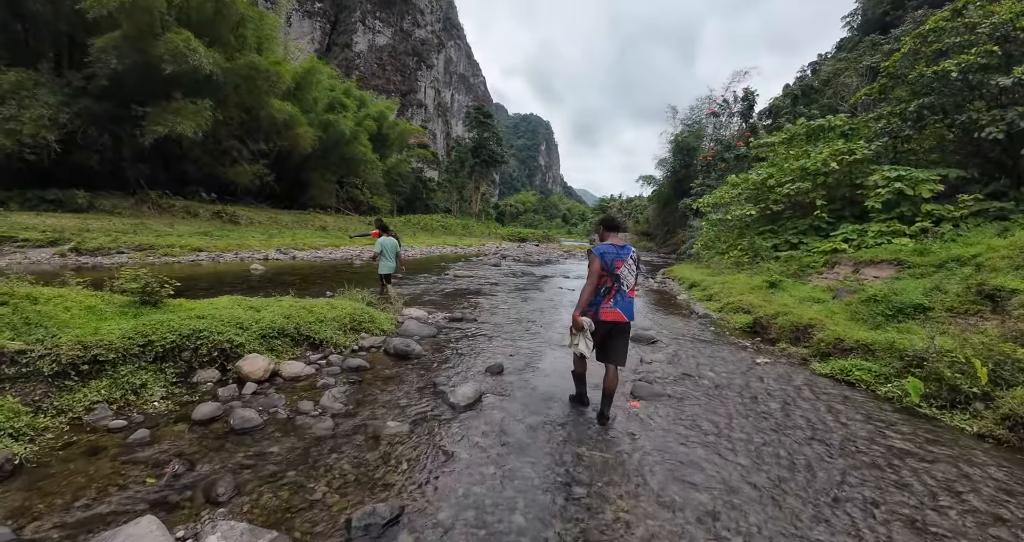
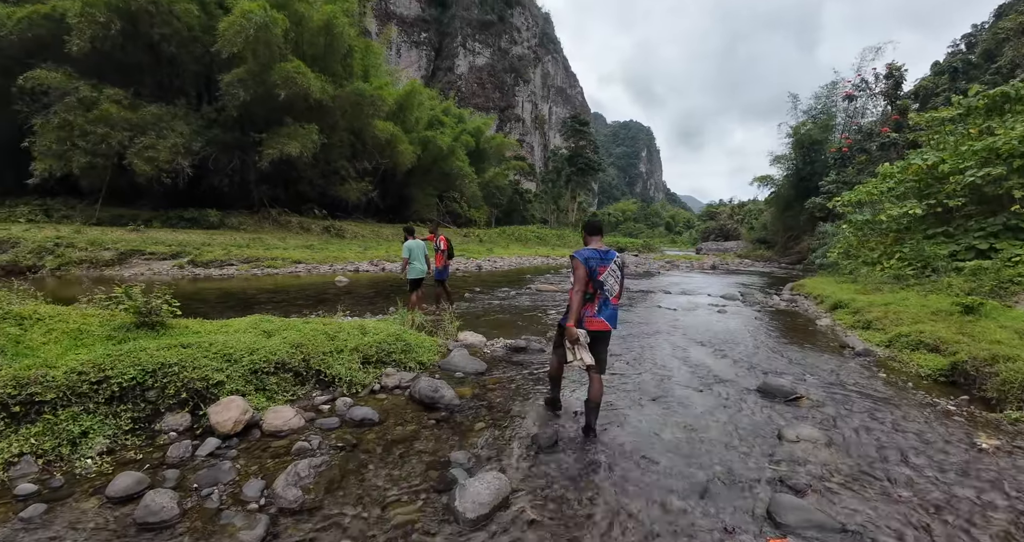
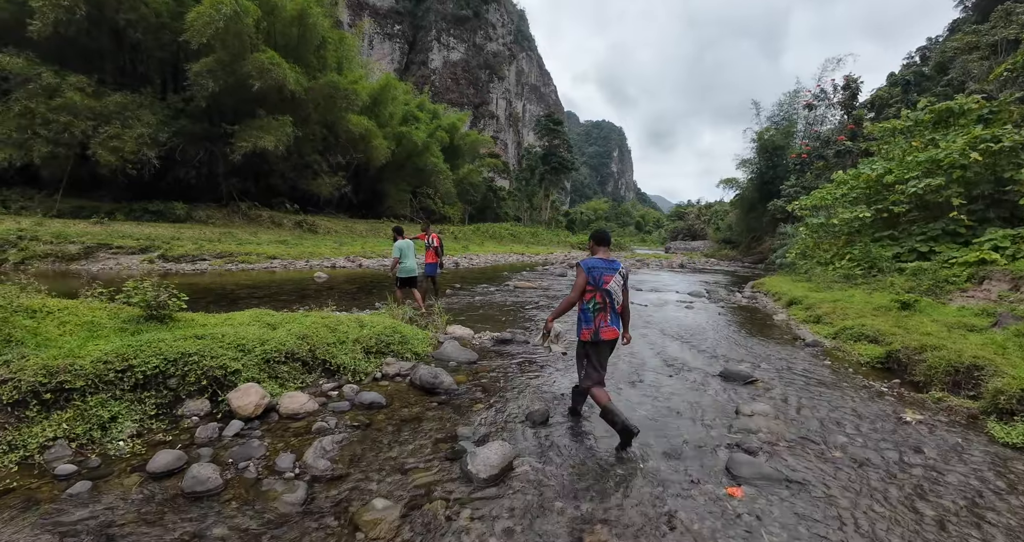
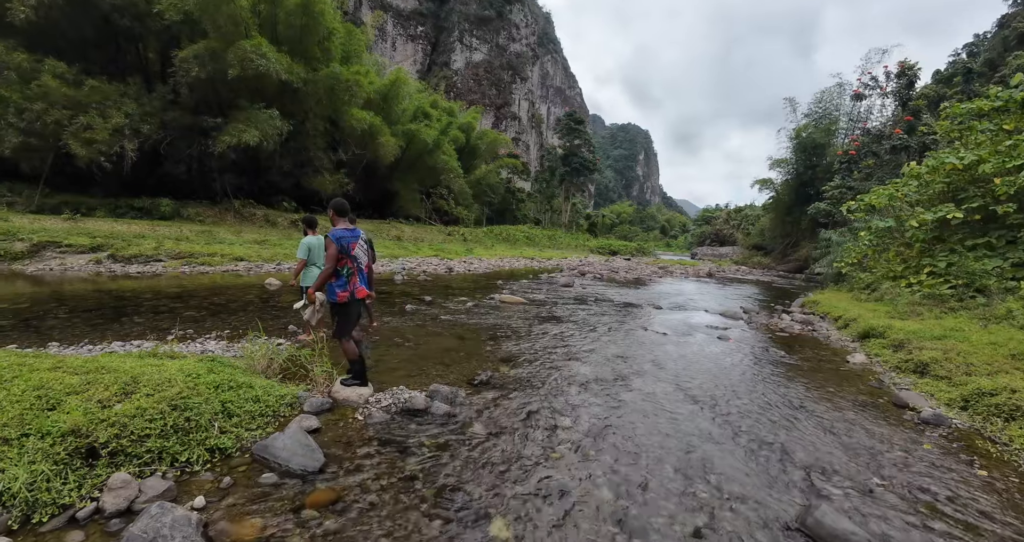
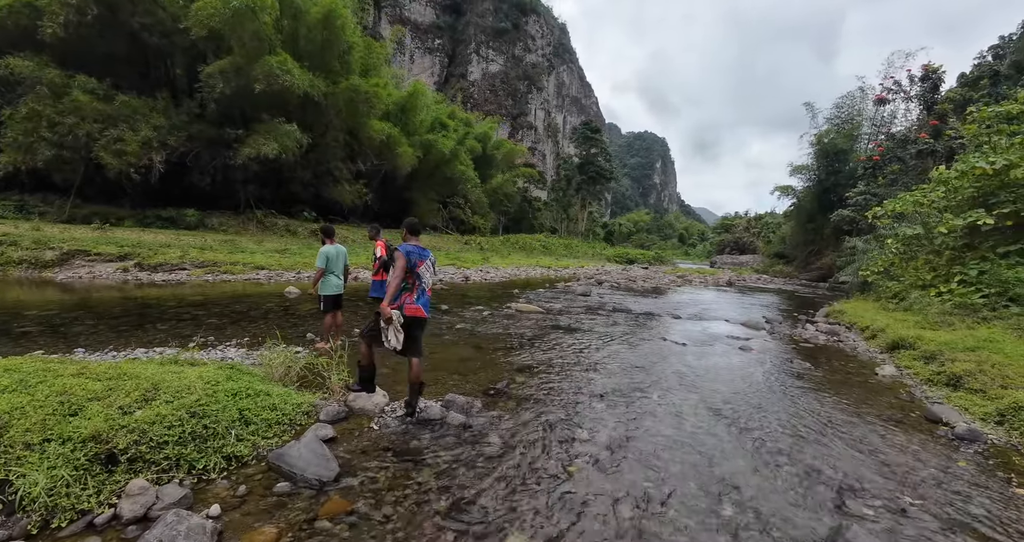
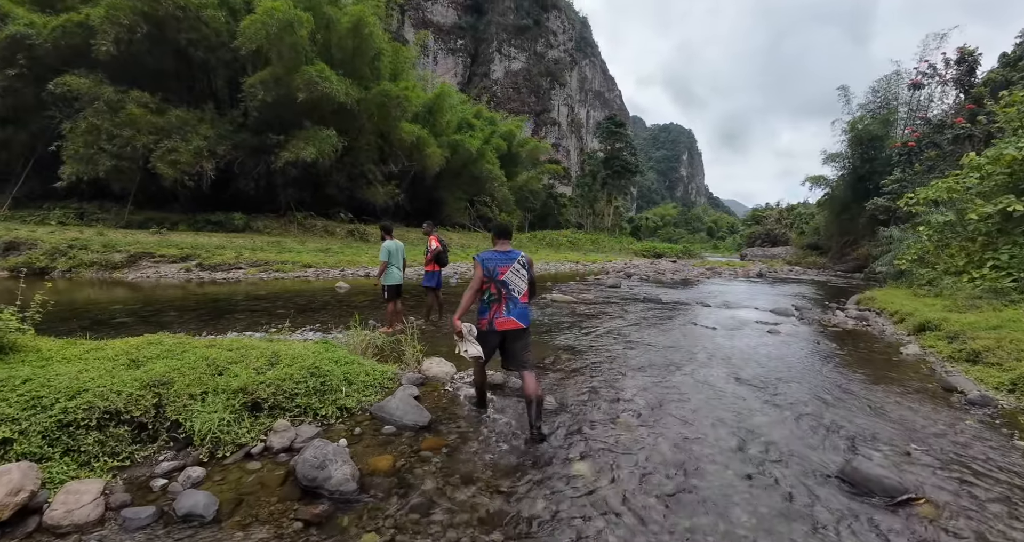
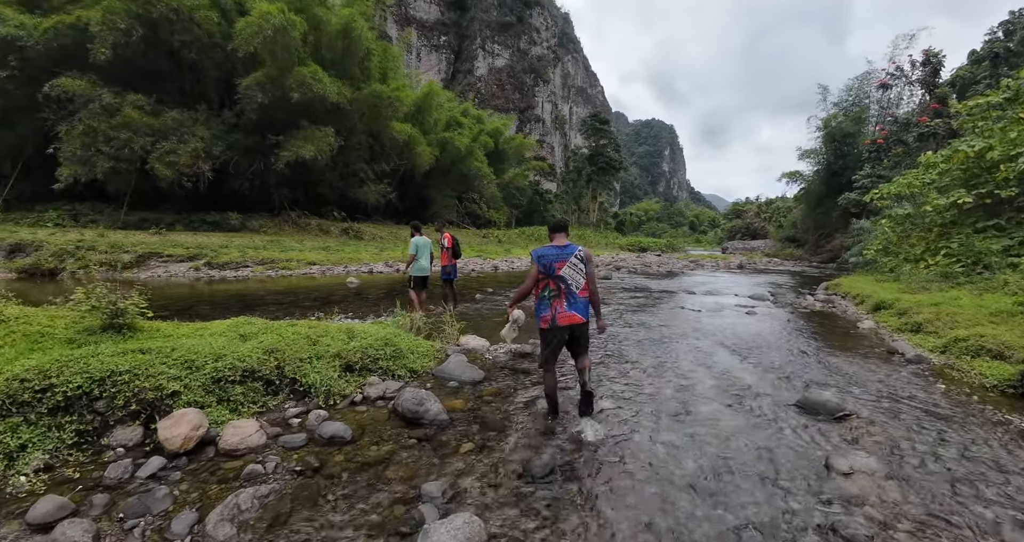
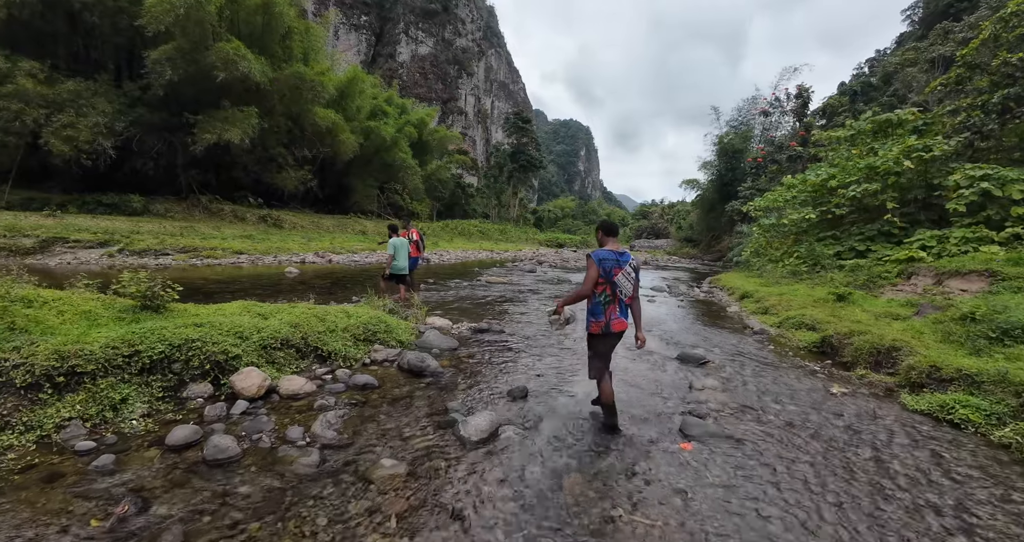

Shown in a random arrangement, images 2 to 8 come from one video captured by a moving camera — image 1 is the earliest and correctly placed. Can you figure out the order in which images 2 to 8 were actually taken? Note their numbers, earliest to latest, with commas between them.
8, 3, 2, 7, 6, 5, 4
